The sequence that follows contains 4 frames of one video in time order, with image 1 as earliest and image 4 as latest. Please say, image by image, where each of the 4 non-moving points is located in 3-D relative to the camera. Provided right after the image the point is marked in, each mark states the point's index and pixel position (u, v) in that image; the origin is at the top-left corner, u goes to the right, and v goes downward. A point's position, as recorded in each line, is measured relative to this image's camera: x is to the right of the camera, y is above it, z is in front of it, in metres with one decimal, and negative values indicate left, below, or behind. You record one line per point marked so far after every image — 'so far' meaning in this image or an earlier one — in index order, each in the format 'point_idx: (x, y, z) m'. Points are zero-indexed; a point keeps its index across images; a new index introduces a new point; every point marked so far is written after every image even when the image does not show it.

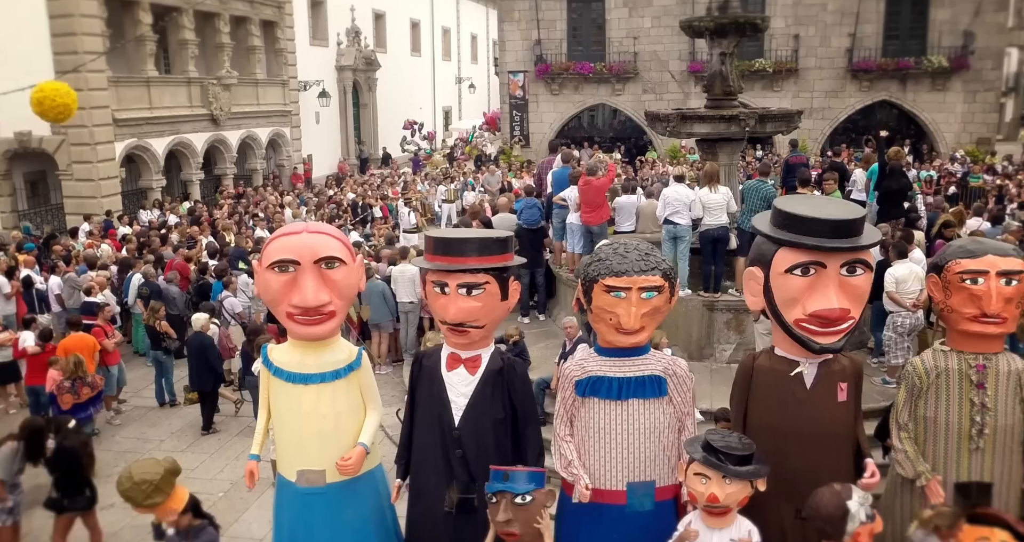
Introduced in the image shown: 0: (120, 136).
0: (-7.7, +2.6, +14.8) m
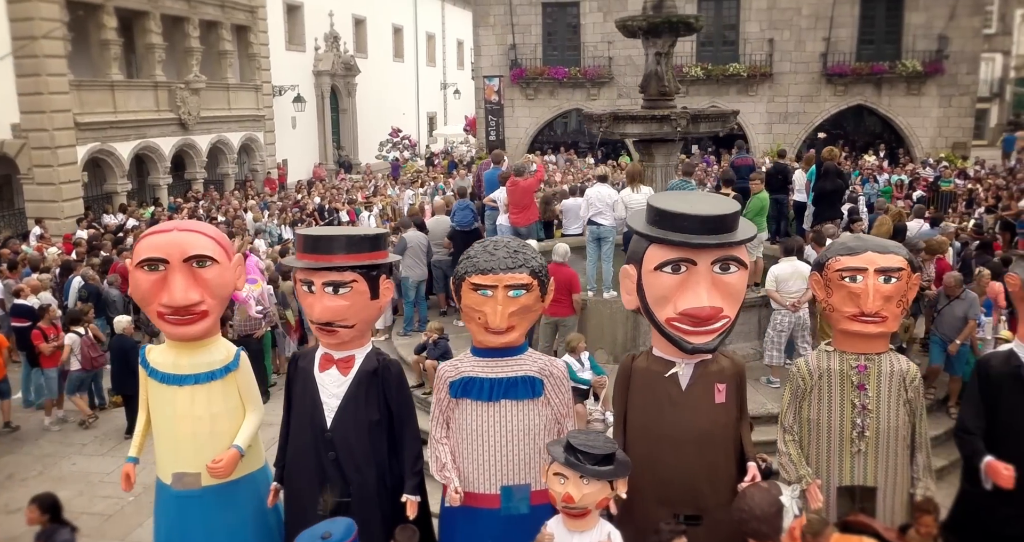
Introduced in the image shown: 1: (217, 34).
0: (-8.4, +2.5, +14.7) m
1: (-7.4, +5.9, +18.9) m
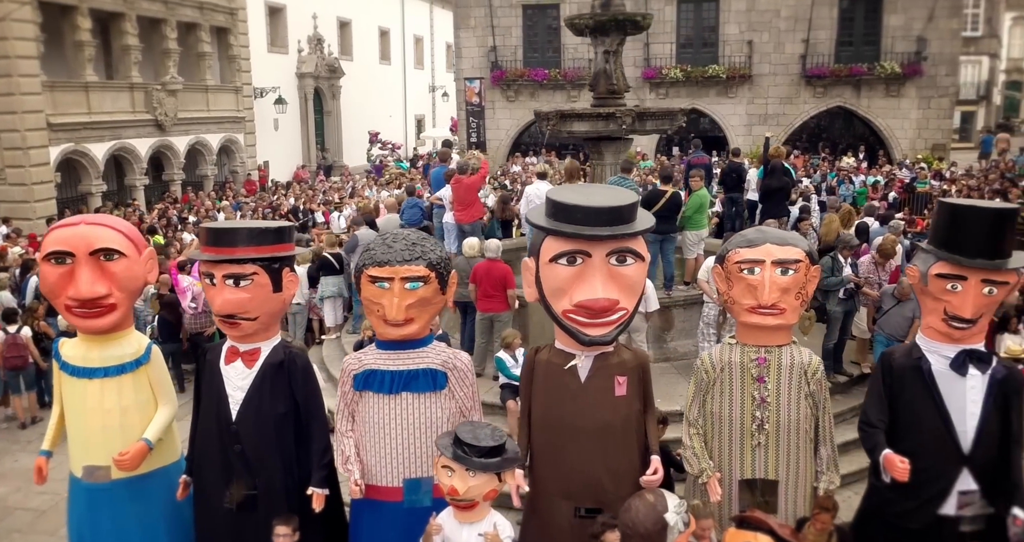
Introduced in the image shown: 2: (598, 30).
0: (-8.9, +2.5, +14.7) m
1: (-7.9, +5.9, +18.9) m
2: (+0.9, +2.4, +7.6) m
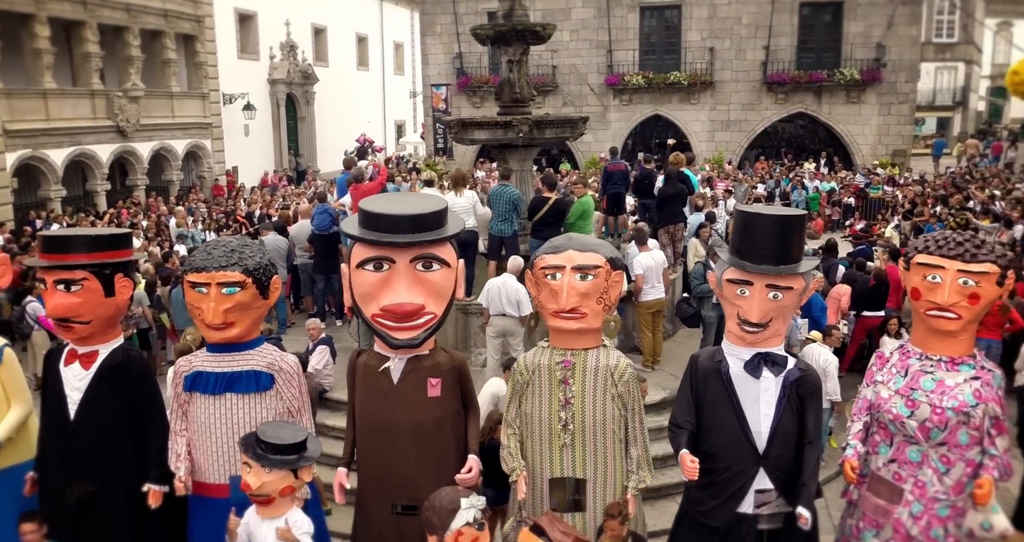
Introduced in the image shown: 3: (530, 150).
0: (-9.8, +2.4, +15.0) m
1: (-8.8, +5.8, +19.2) m
2: (-0.1, +2.4, +7.8) m
3: (+0.2, +1.3, +8.0) m
